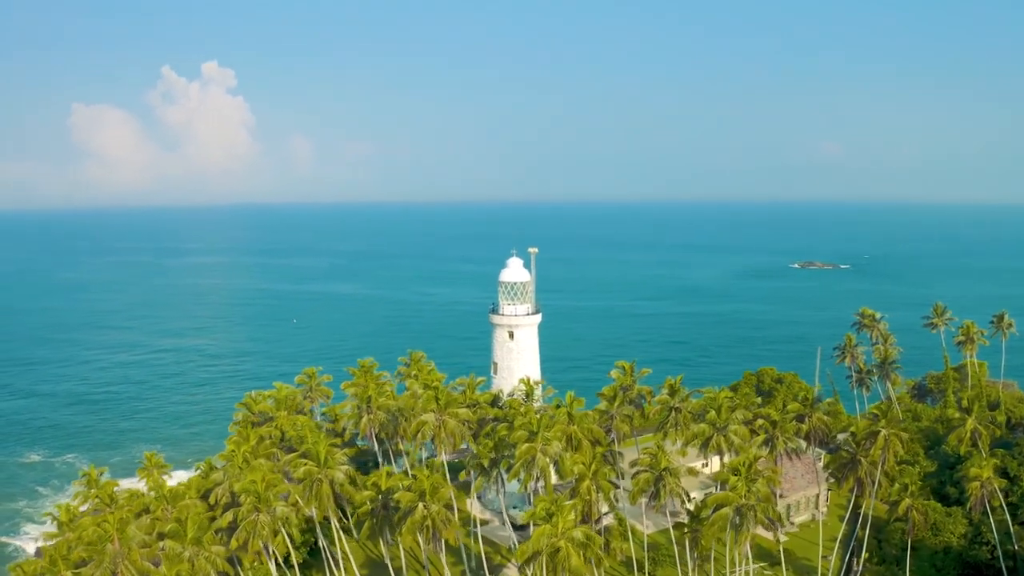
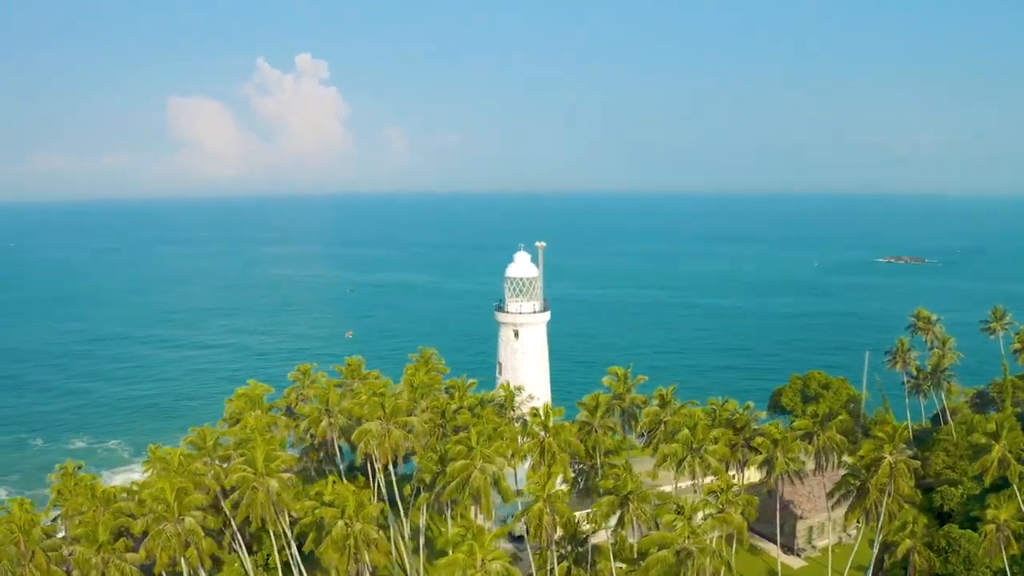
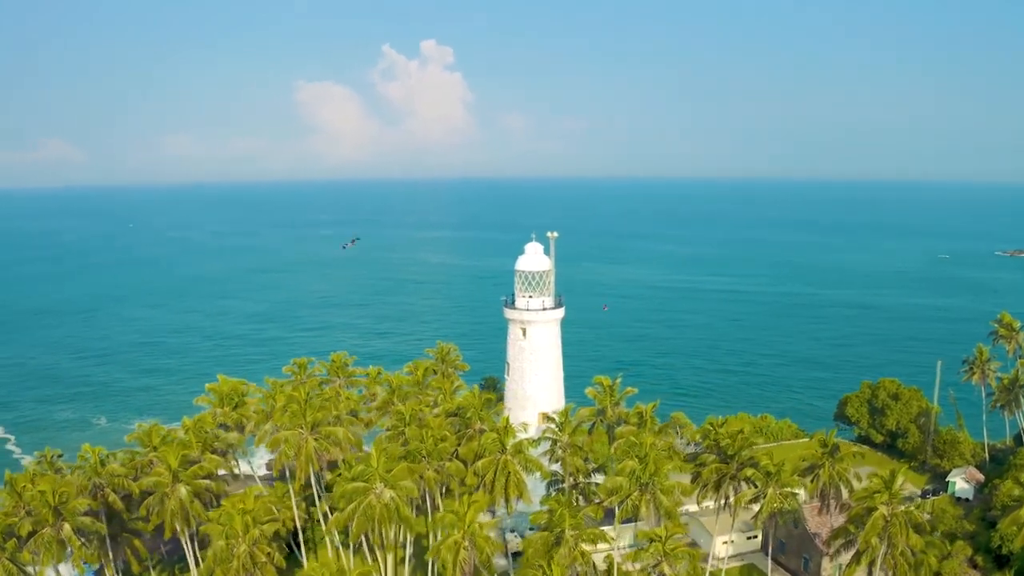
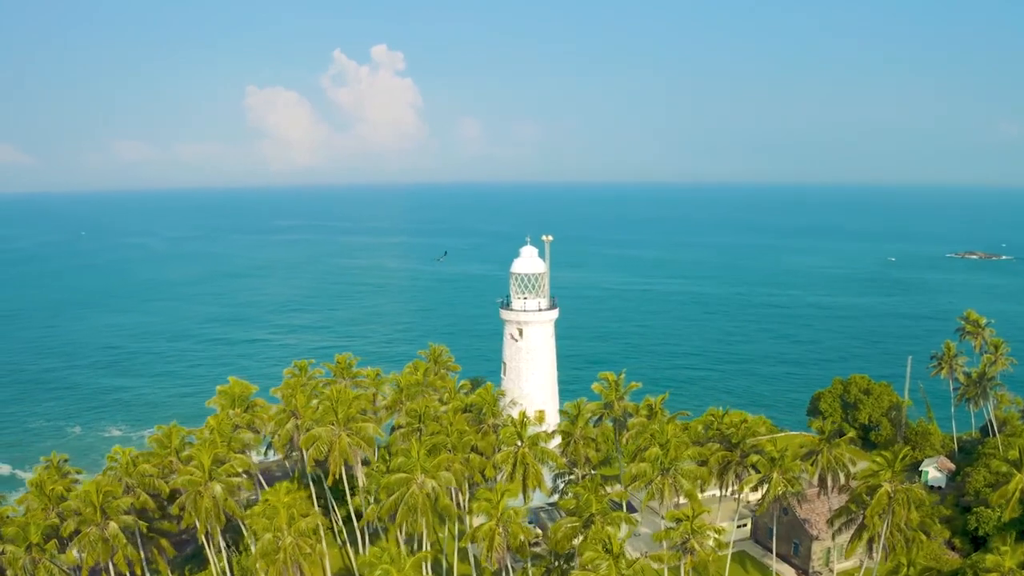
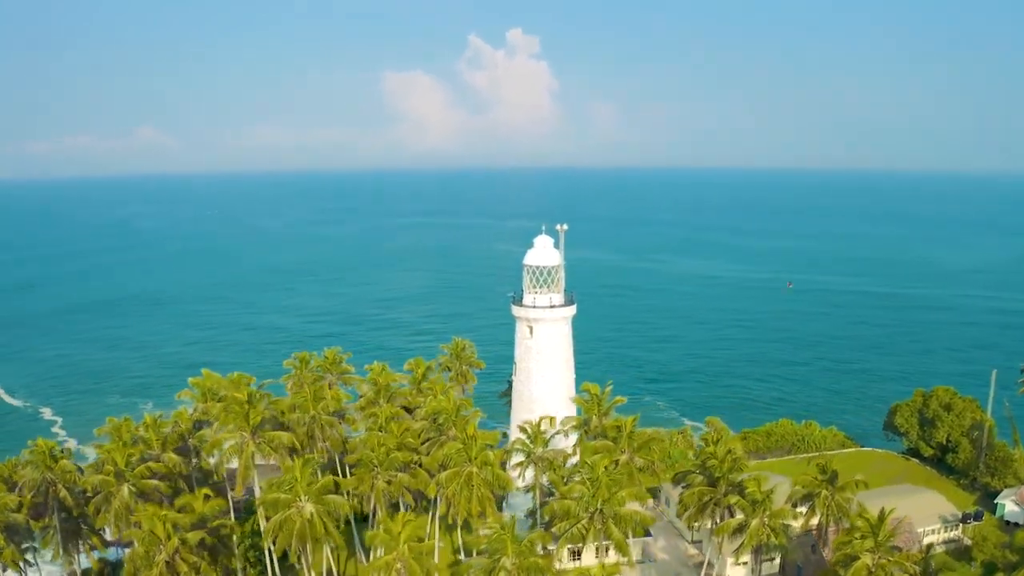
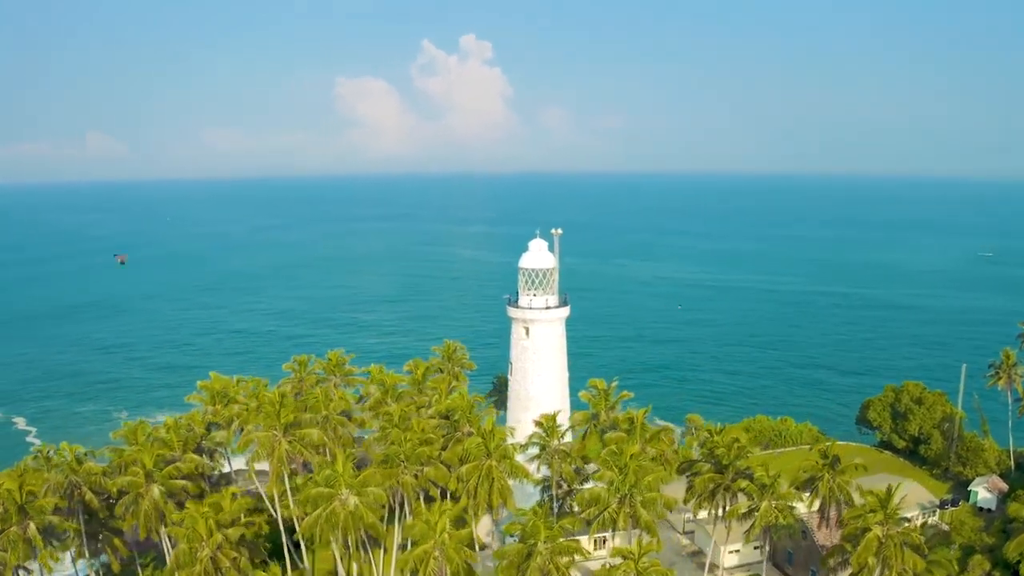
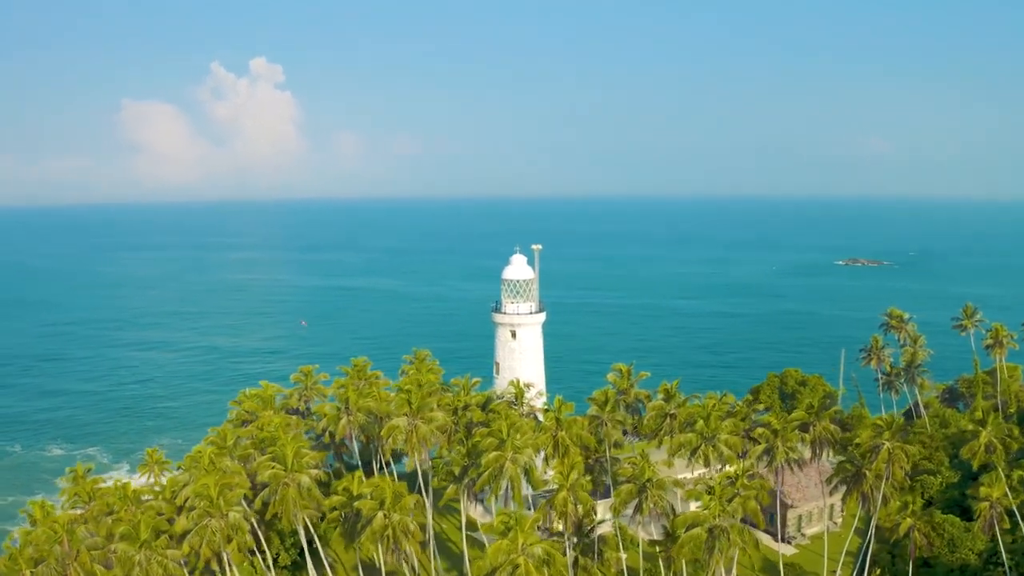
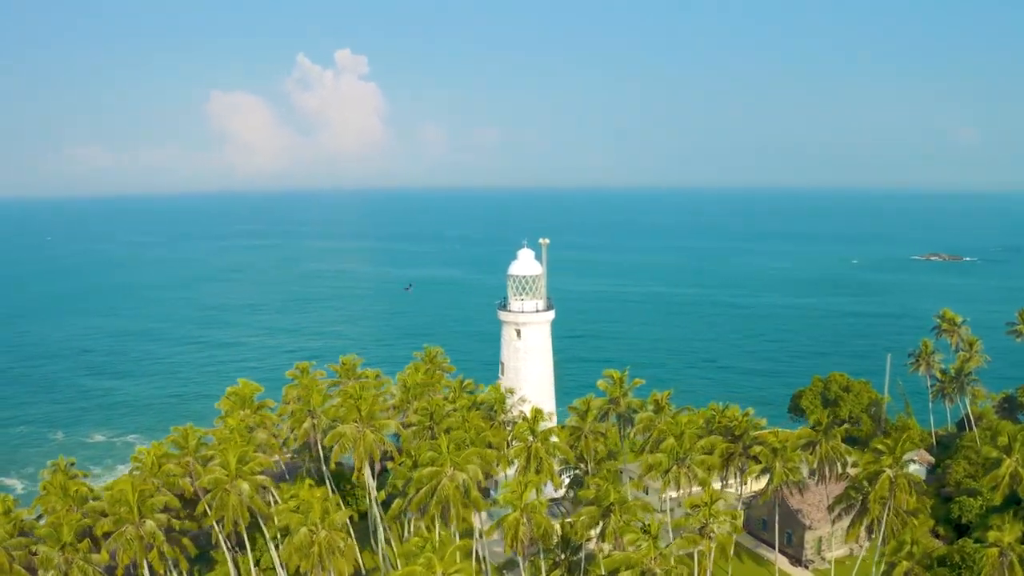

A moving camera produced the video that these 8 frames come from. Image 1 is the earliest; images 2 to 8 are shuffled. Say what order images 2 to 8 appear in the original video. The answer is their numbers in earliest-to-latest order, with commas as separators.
7, 2, 8, 4, 3, 6, 5
